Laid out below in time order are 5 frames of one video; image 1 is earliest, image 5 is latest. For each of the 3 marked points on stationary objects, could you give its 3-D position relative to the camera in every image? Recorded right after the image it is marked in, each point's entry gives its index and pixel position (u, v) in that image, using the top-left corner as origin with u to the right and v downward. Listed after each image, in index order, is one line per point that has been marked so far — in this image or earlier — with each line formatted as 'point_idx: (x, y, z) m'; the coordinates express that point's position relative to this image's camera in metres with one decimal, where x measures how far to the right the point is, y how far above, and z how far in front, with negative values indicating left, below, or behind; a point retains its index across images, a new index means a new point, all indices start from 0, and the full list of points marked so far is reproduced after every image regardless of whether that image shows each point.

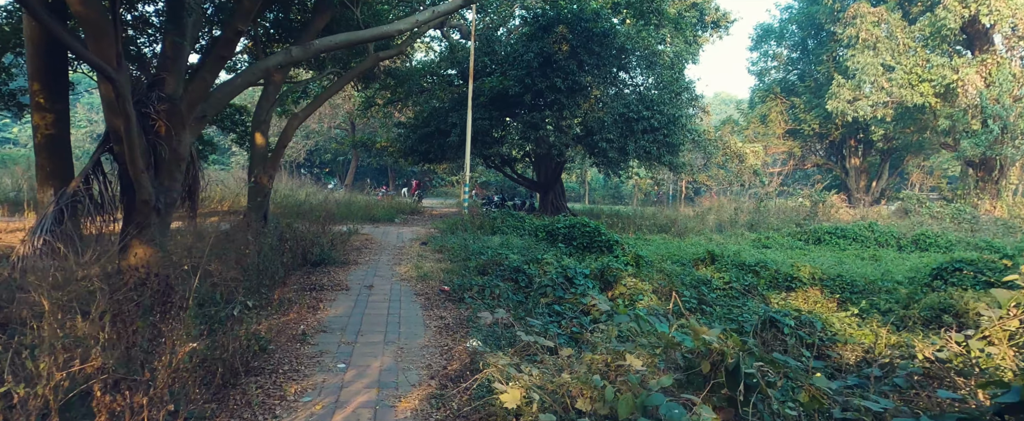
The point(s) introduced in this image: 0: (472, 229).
0: (-0.8, -0.4, +12.5) m
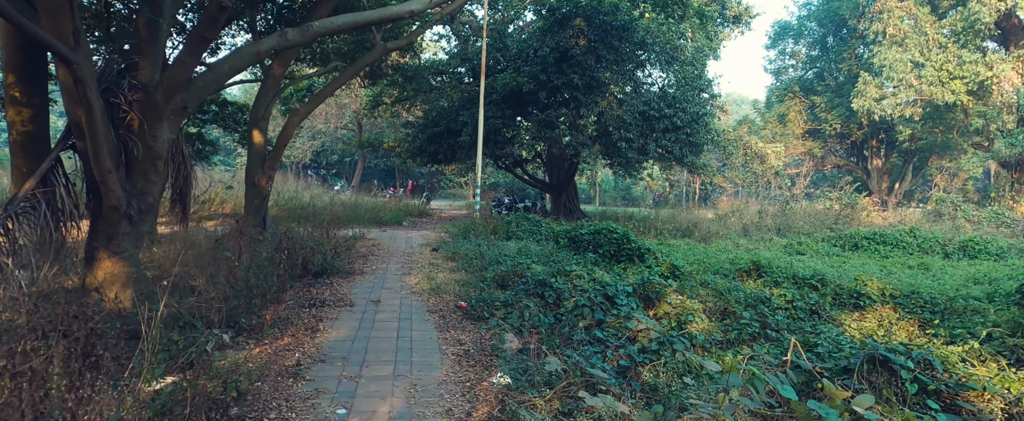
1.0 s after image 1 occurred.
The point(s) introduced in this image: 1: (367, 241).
0: (-0.5, -0.5, +11.8) m
1: (-2.7, -0.5, +11.1) m
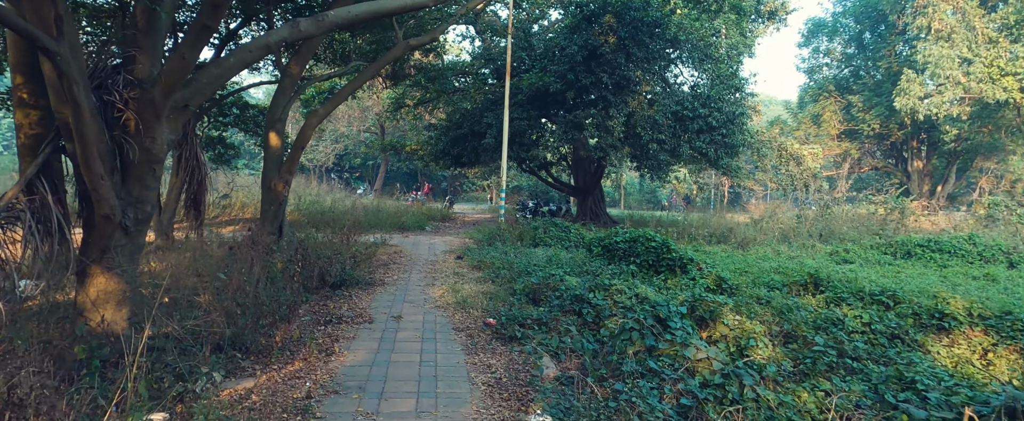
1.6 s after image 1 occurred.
0: (0.0, -0.6, +11.2) m
1: (-2.2, -0.6, +10.7) m
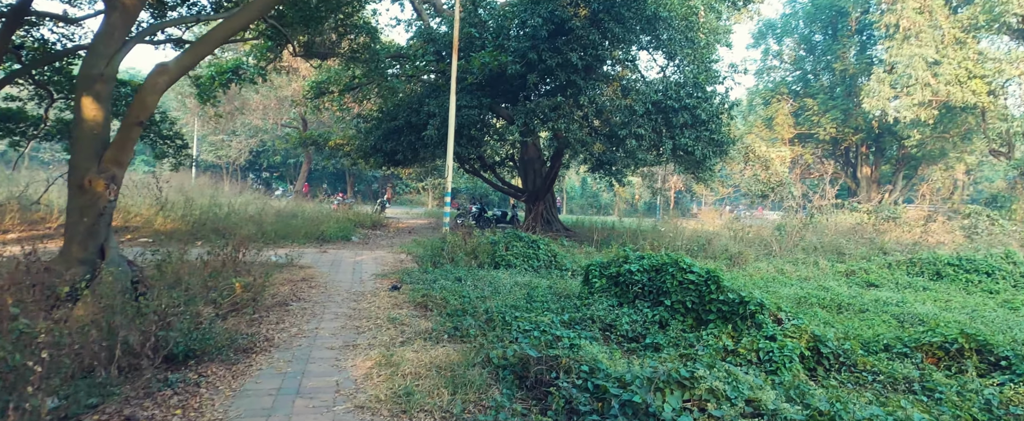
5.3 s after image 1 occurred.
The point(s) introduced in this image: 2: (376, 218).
0: (-0.6, -0.7, +8.6) m
1: (-2.7, -0.8, +7.8) m
2: (-3.8, -0.2, +17.1) m
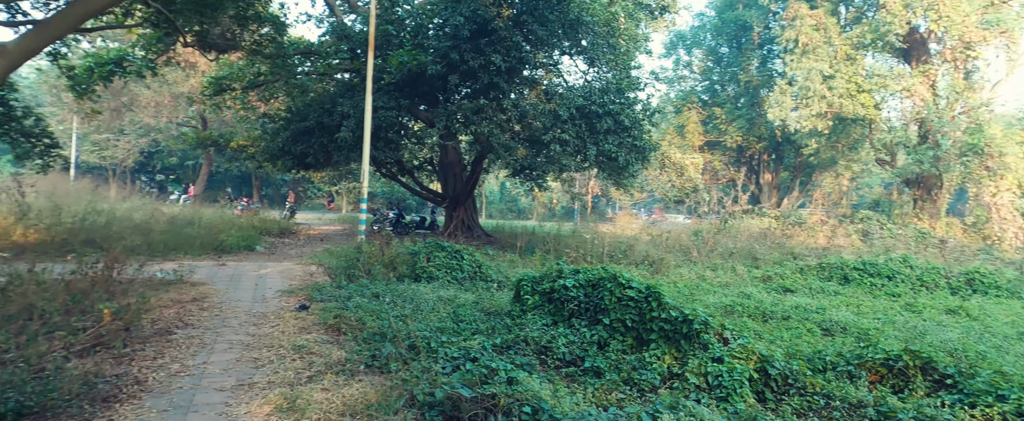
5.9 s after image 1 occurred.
0: (-1.6, -0.8, +7.9) m
1: (-3.6, -0.9, +6.9) m
2: (-5.9, -0.4, +16.0) m
